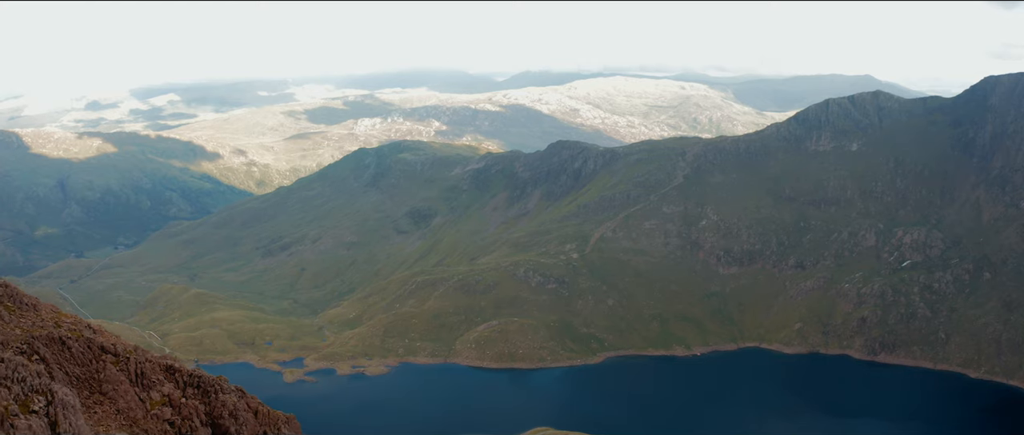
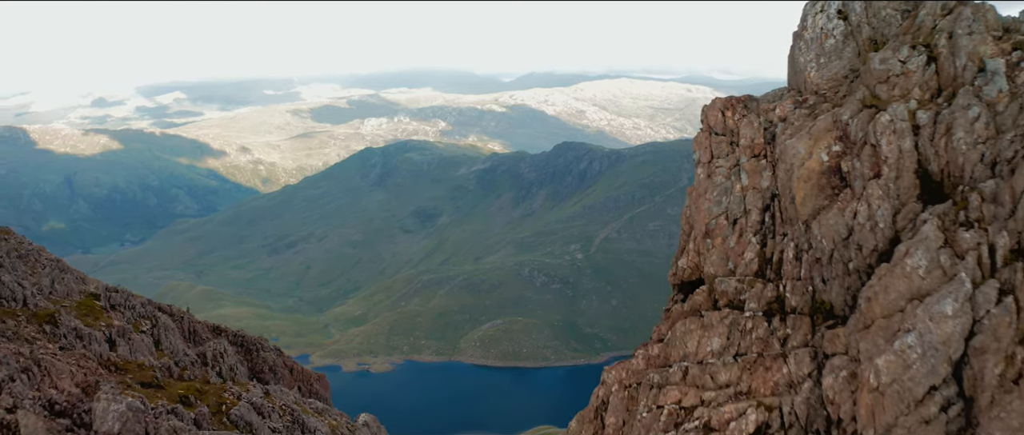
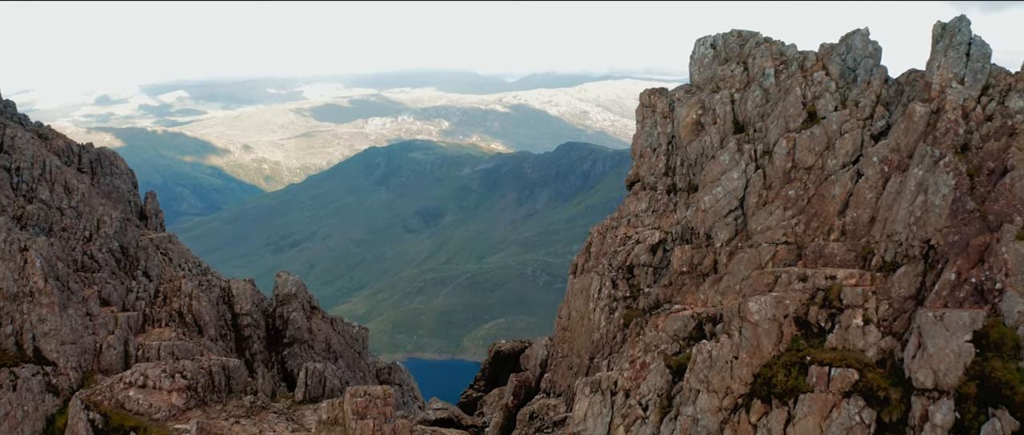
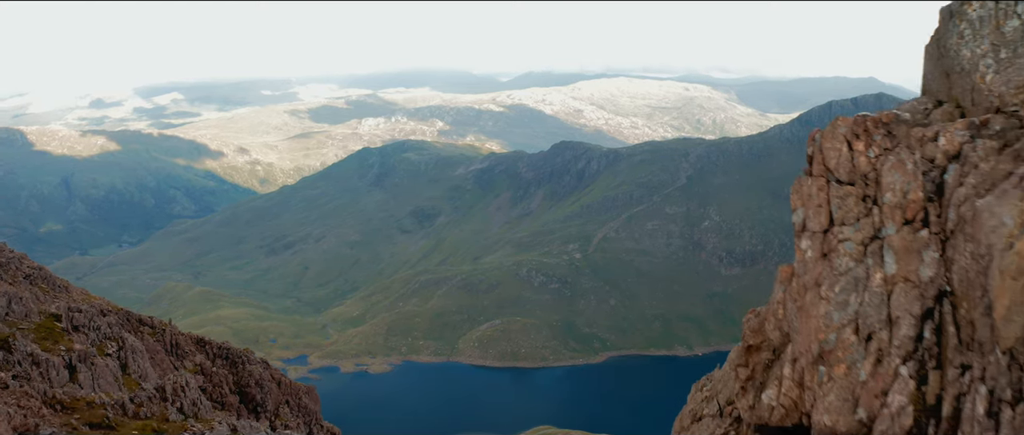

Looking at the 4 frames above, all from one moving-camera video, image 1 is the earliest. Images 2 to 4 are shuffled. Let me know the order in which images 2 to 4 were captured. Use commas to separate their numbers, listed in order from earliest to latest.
4, 2, 3
